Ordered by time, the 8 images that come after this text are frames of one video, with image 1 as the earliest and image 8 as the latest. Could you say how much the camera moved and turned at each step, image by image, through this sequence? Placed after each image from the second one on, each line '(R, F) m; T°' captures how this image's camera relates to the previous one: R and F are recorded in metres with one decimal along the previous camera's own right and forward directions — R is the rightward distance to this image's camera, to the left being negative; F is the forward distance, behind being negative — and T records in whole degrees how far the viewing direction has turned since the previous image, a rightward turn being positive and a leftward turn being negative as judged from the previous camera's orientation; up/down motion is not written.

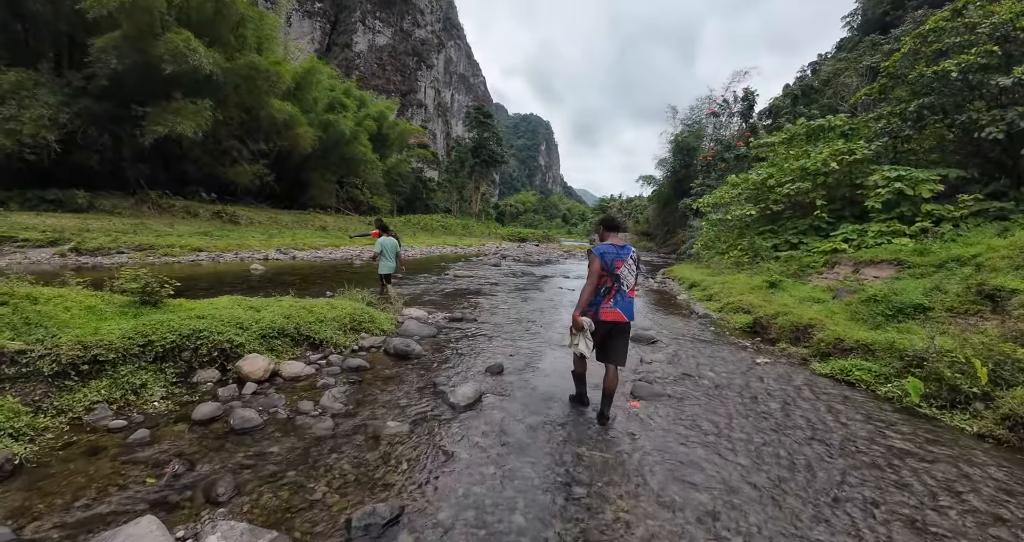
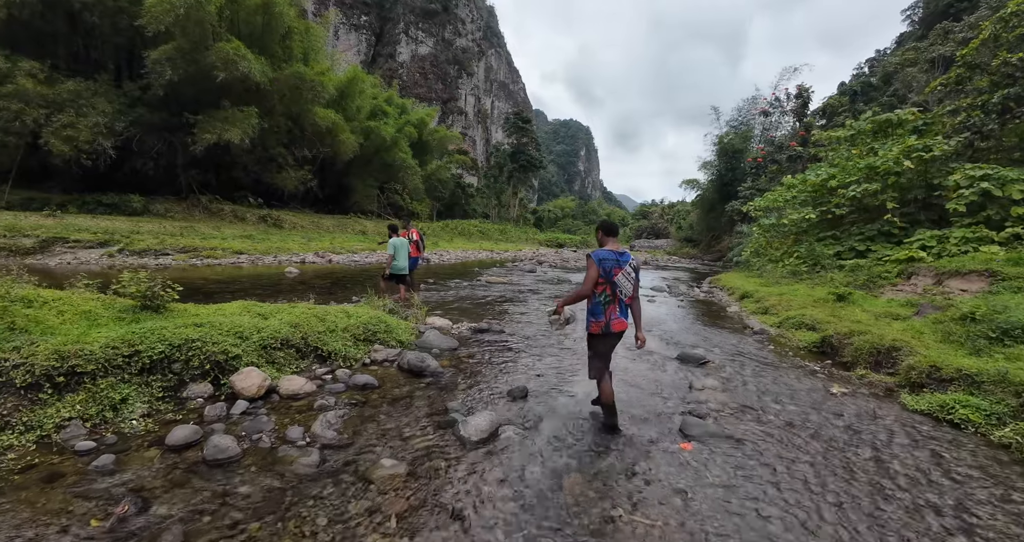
(+0.1, +0.7) m; -5°
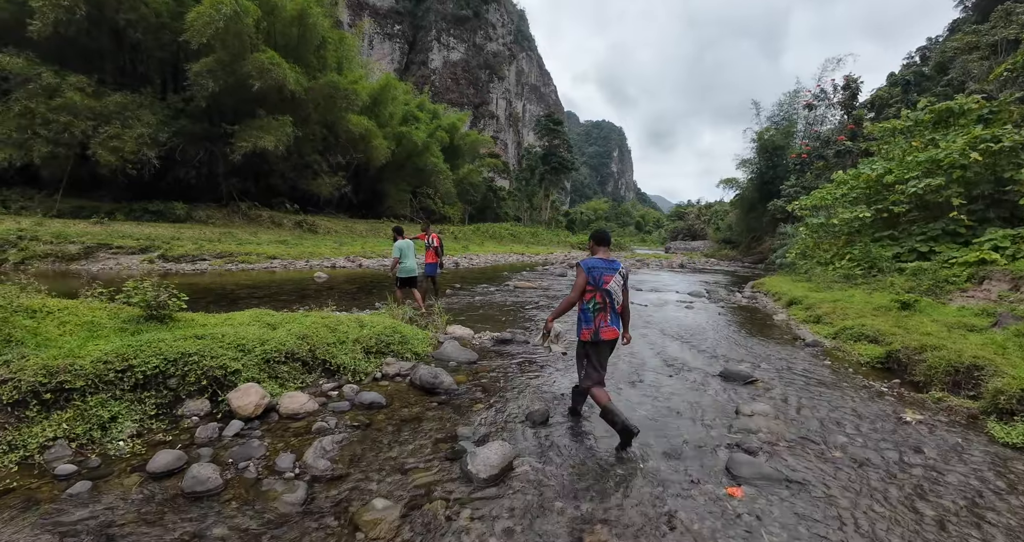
(+0.1, +0.5) m; -4°
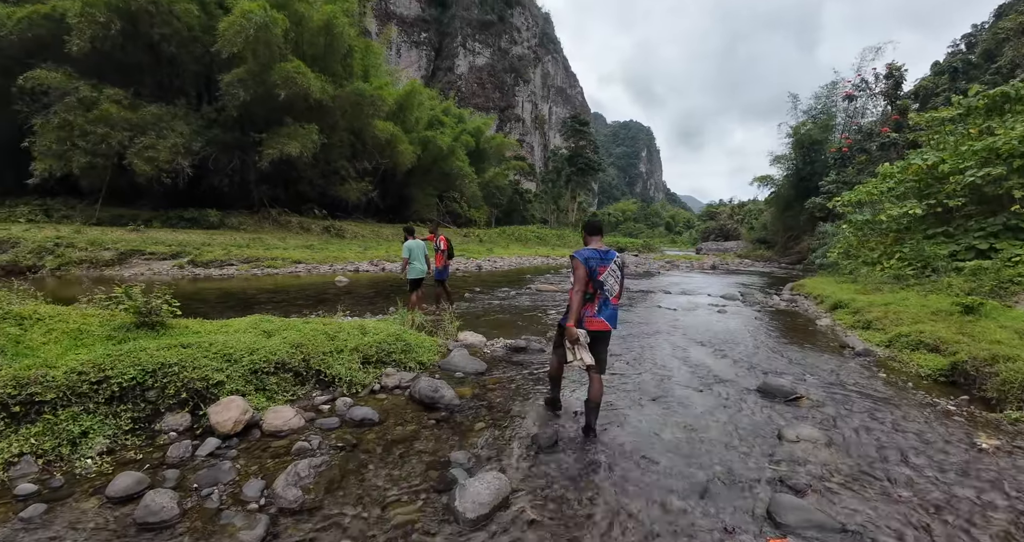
(+0.2, +0.5) m; -4°
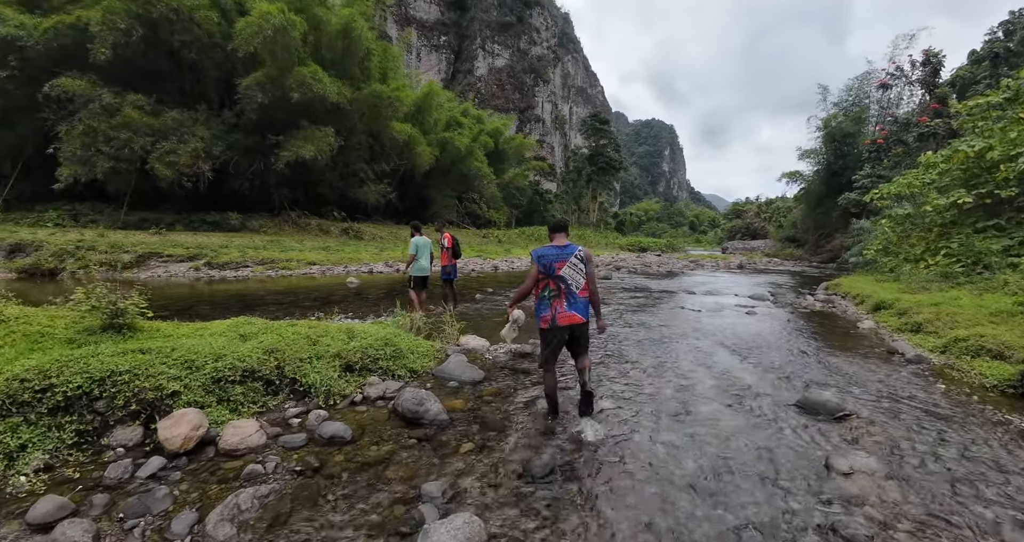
(+0.2, +0.6) m; -3°
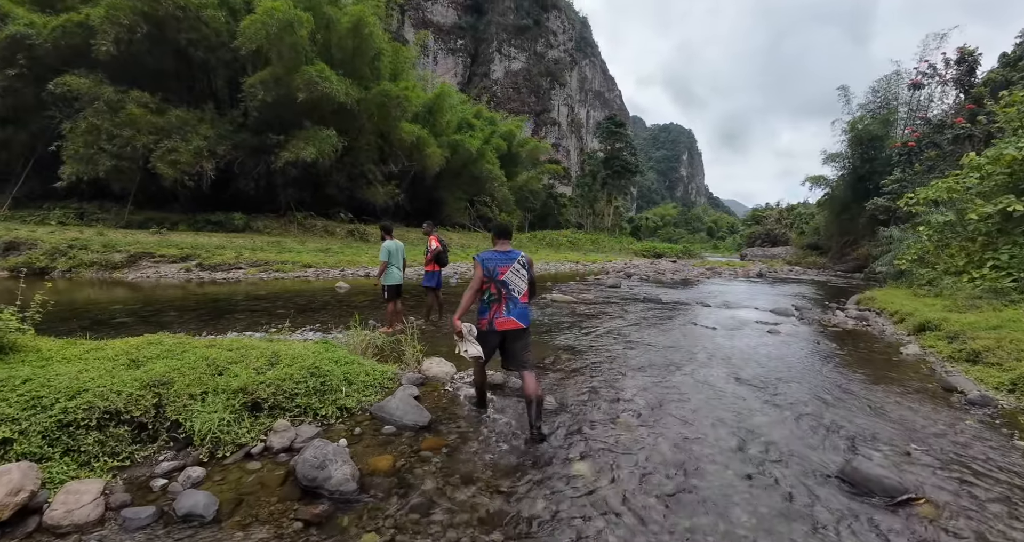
(+0.5, +1.0) m; -2°
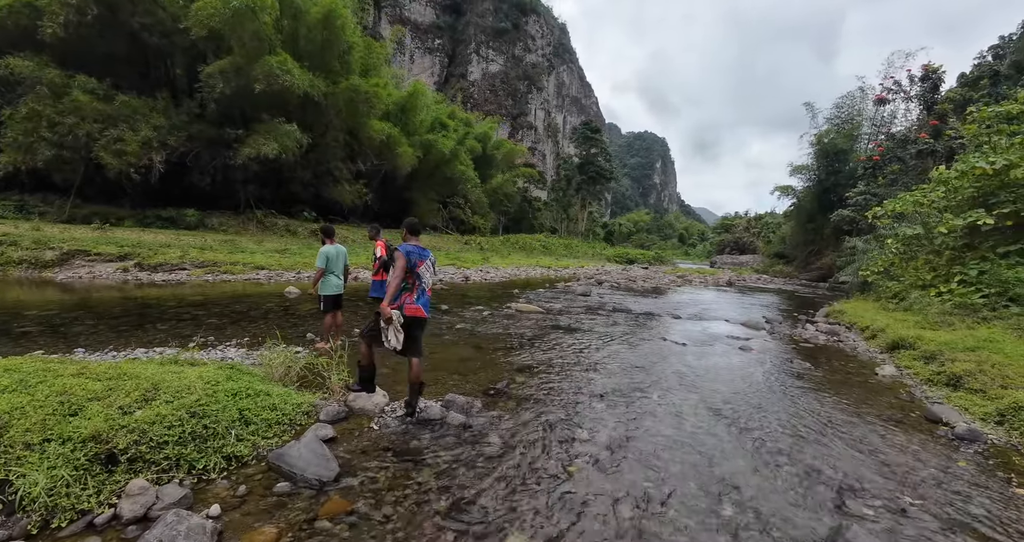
(+0.3, +0.7) m; +3°
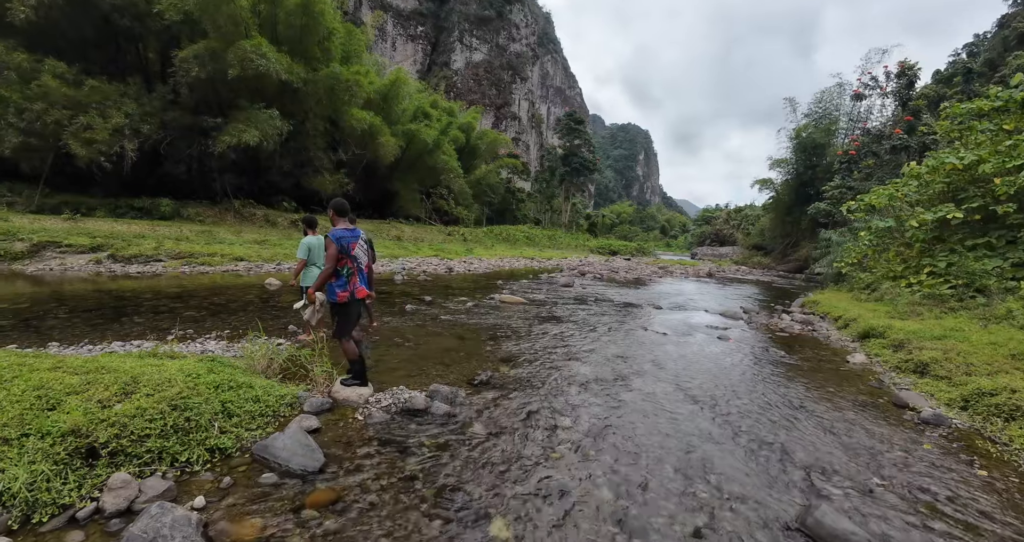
(0.0, 0.0) m; +2°
